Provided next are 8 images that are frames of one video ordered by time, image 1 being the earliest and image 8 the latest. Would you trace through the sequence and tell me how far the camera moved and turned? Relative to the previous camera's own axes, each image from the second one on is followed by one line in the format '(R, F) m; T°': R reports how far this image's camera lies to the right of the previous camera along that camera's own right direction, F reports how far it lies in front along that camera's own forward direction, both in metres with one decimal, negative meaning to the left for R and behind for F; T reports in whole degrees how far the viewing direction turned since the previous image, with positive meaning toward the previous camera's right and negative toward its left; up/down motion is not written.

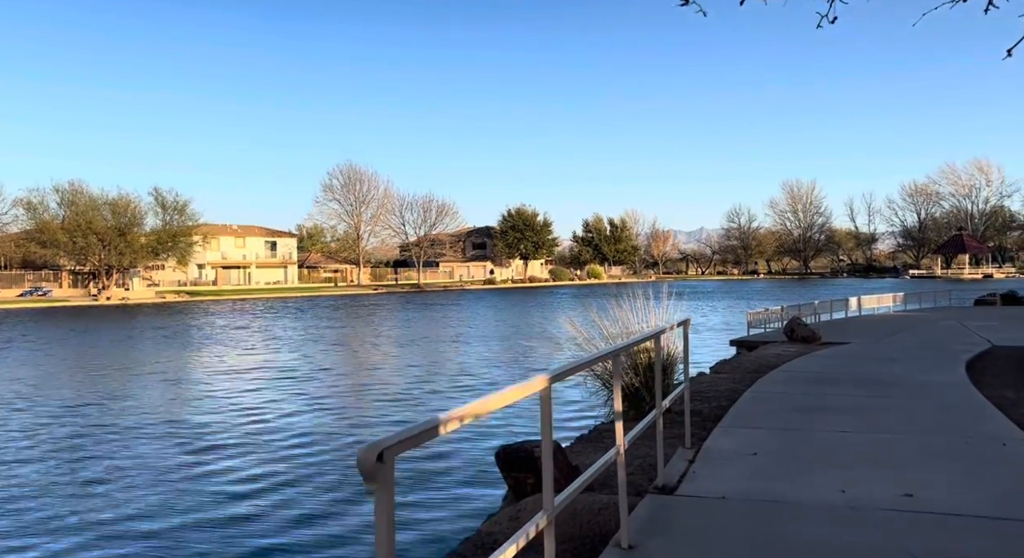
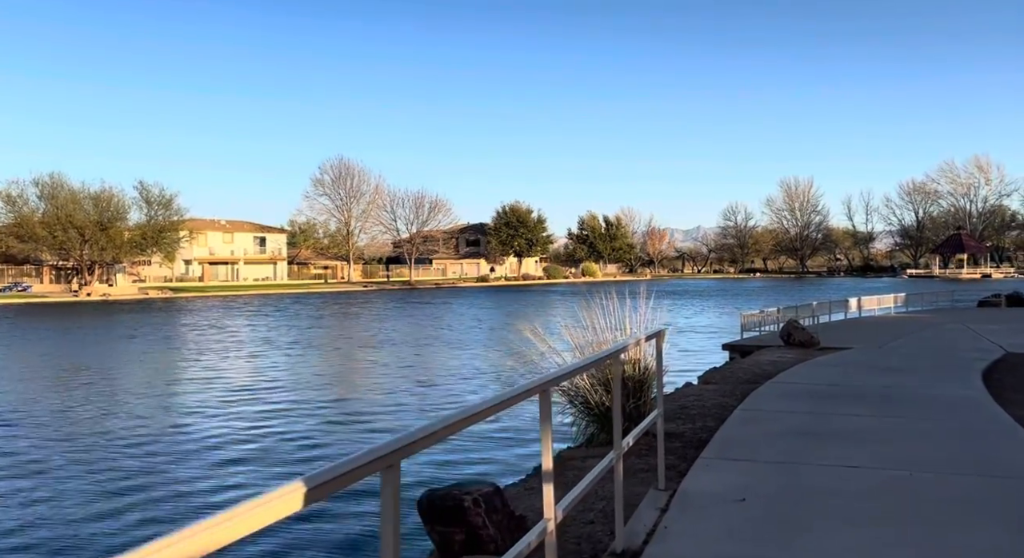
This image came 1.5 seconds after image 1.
(+0.4, +1.3) m; 0°
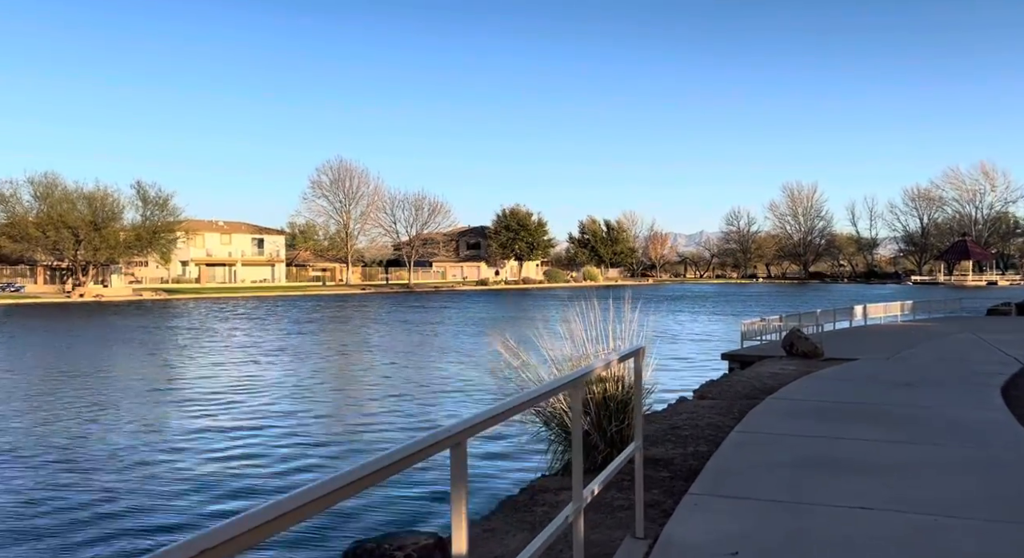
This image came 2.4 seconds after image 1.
(+0.3, +0.9) m; 0°
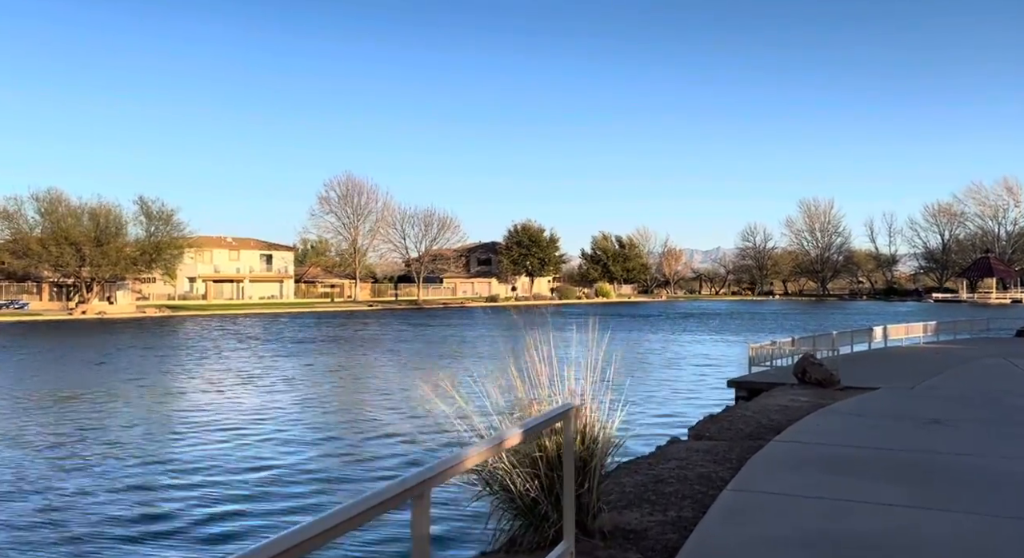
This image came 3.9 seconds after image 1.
(+0.5, +1.4) m; -1°
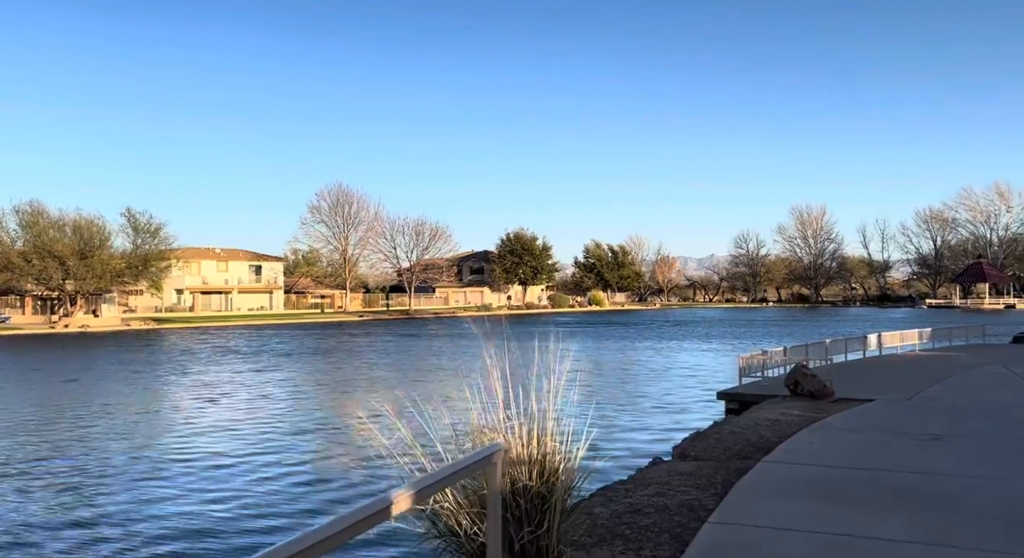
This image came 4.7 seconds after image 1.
(+0.3, +0.7) m; 0°
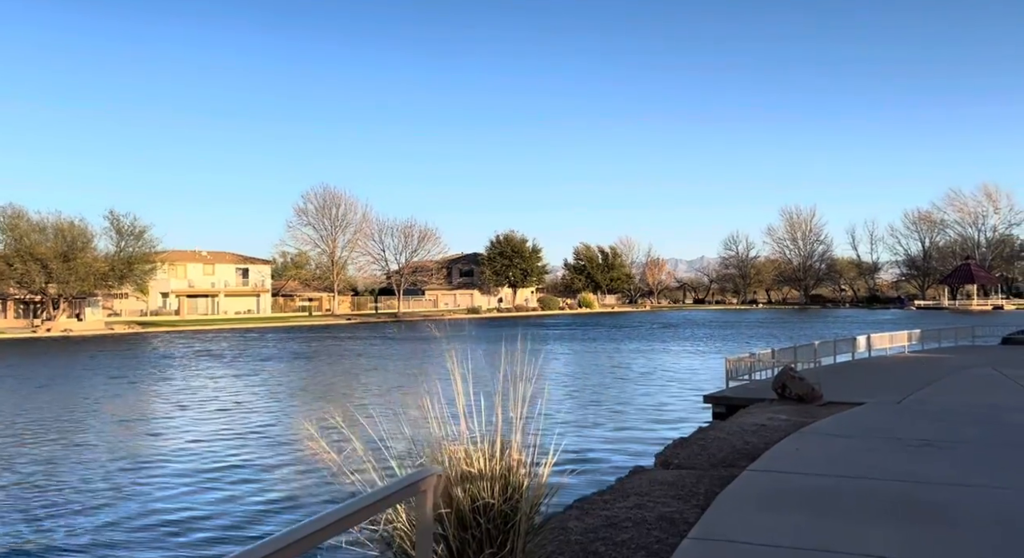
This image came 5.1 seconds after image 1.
(+0.2, +0.4) m; +1°
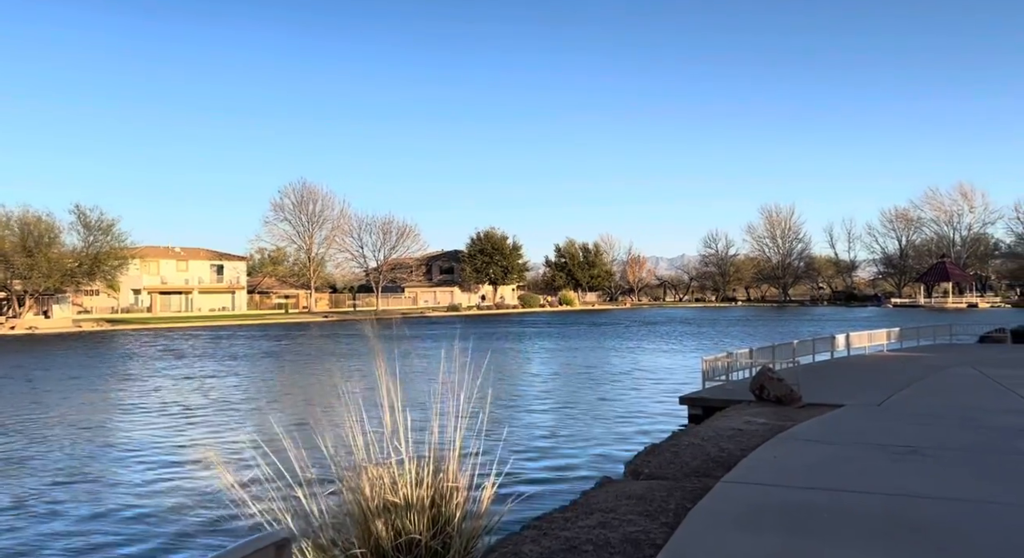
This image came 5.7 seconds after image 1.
(+0.2, +0.6) m; +1°
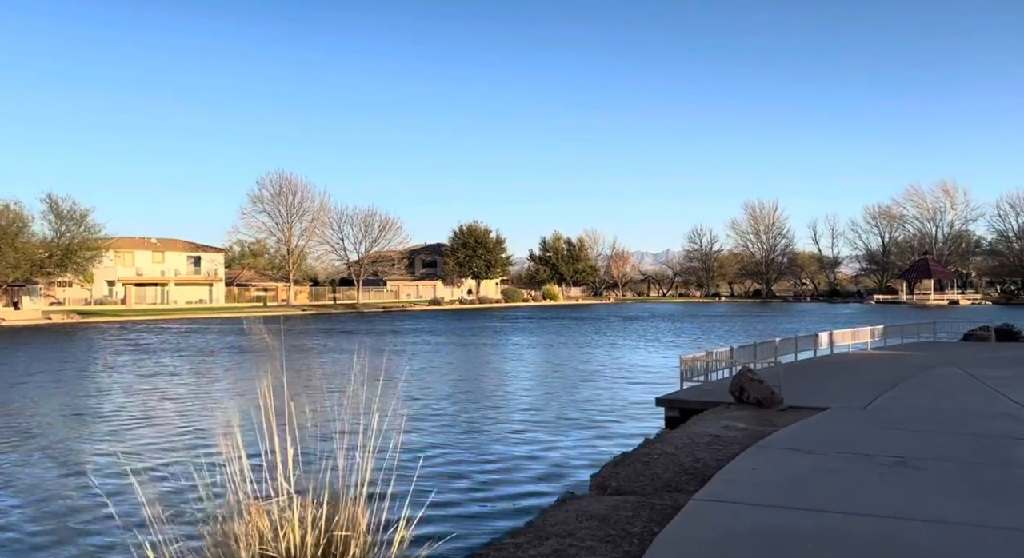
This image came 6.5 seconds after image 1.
(+0.3, +0.8) m; +1°
